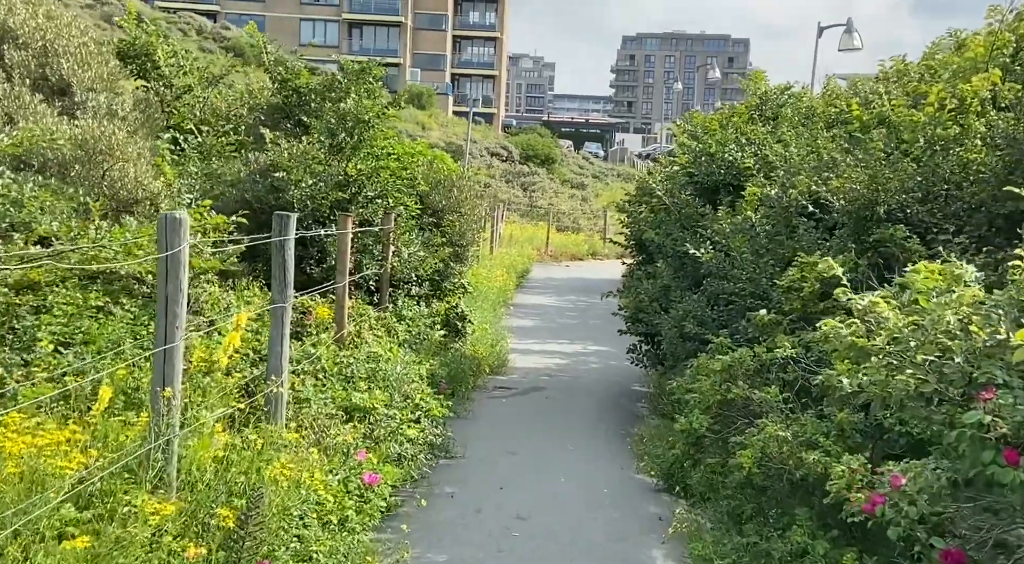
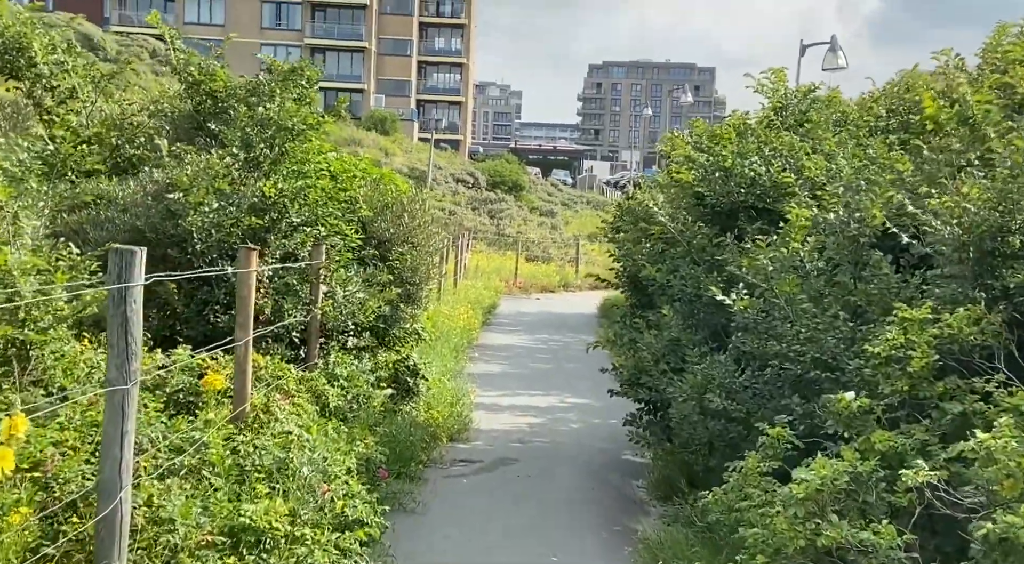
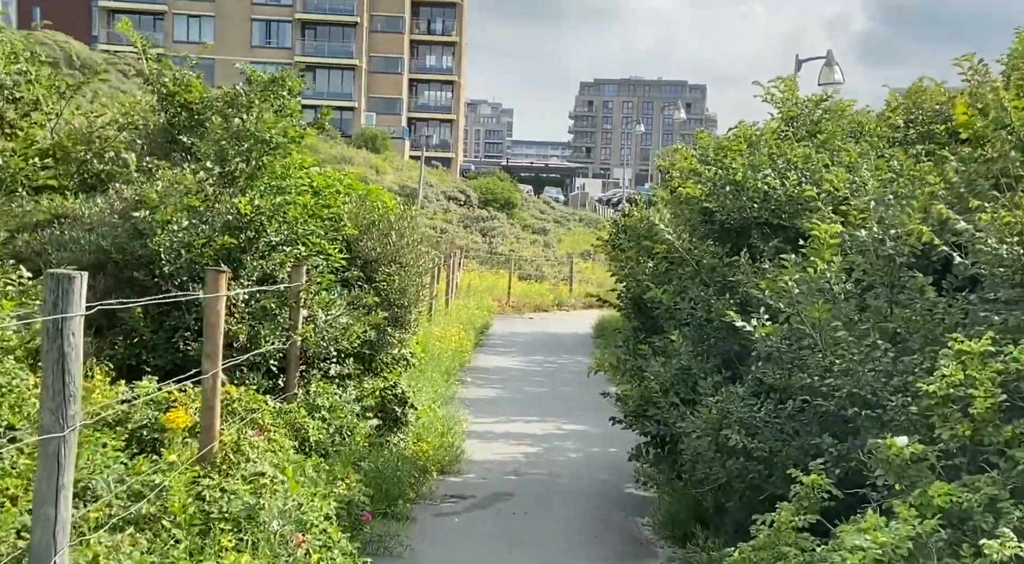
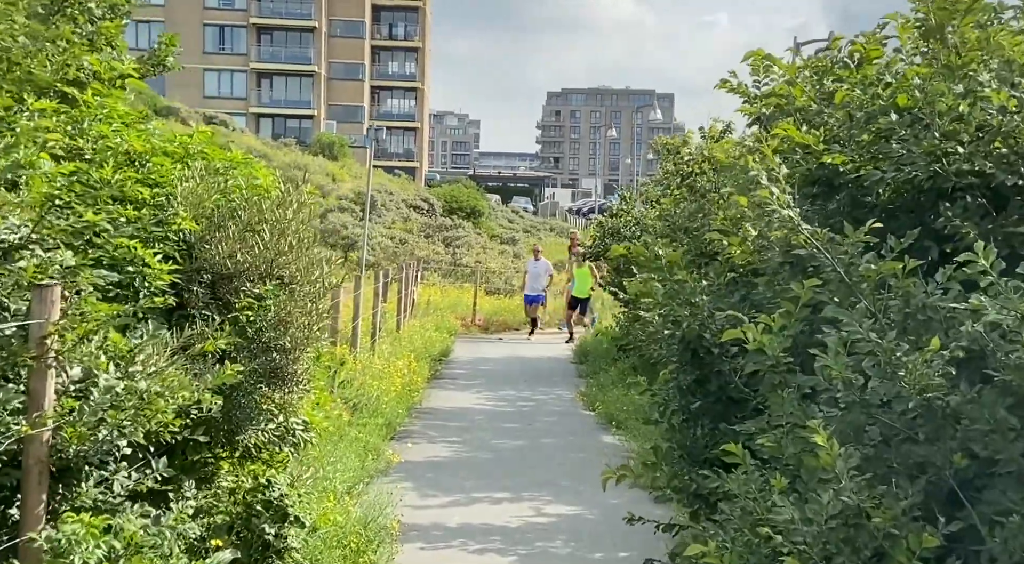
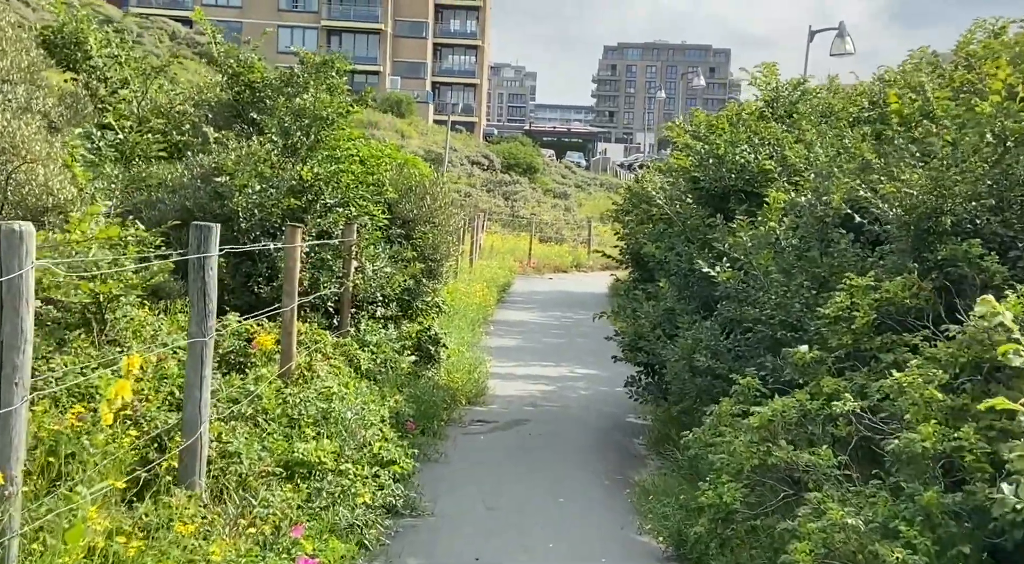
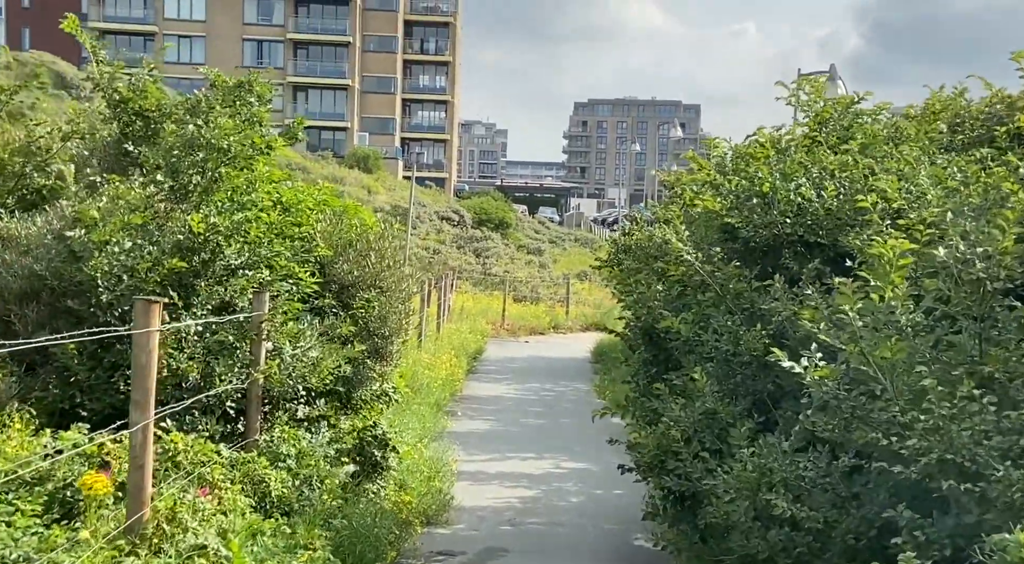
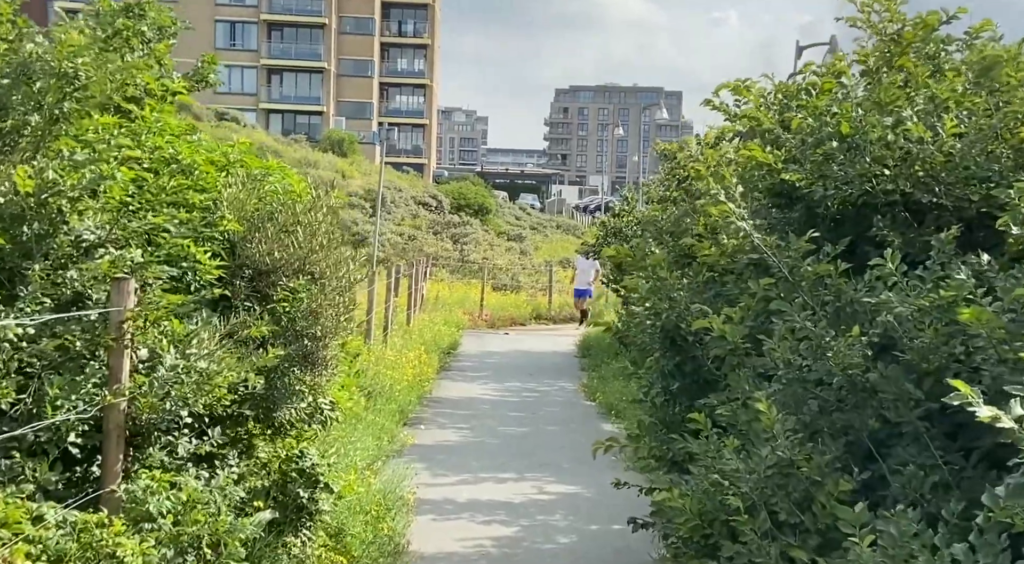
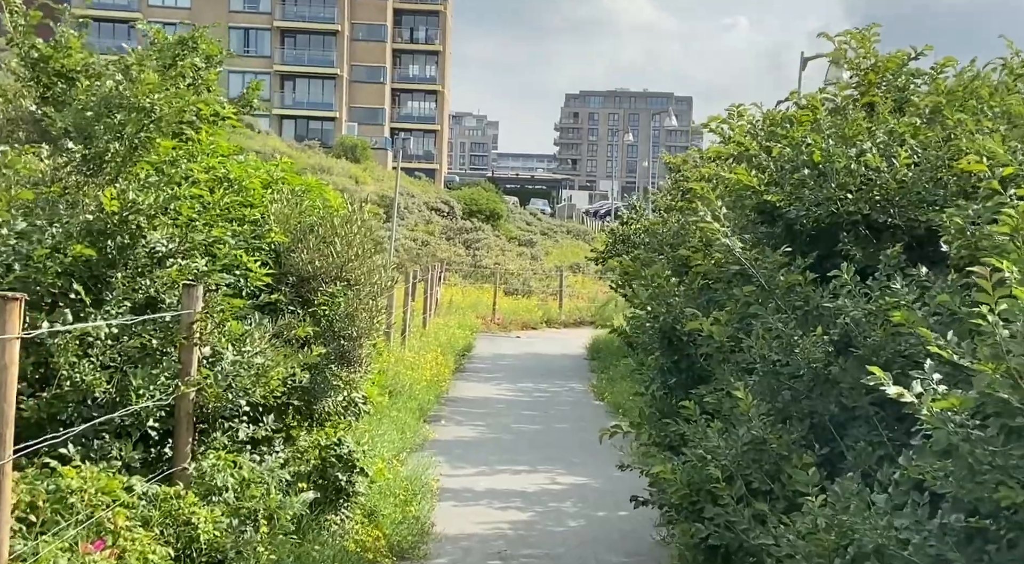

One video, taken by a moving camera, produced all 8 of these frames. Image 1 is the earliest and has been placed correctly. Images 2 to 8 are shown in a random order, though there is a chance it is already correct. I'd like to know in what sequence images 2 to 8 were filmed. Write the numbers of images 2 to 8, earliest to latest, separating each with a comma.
5, 2, 3, 6, 8, 7, 4
